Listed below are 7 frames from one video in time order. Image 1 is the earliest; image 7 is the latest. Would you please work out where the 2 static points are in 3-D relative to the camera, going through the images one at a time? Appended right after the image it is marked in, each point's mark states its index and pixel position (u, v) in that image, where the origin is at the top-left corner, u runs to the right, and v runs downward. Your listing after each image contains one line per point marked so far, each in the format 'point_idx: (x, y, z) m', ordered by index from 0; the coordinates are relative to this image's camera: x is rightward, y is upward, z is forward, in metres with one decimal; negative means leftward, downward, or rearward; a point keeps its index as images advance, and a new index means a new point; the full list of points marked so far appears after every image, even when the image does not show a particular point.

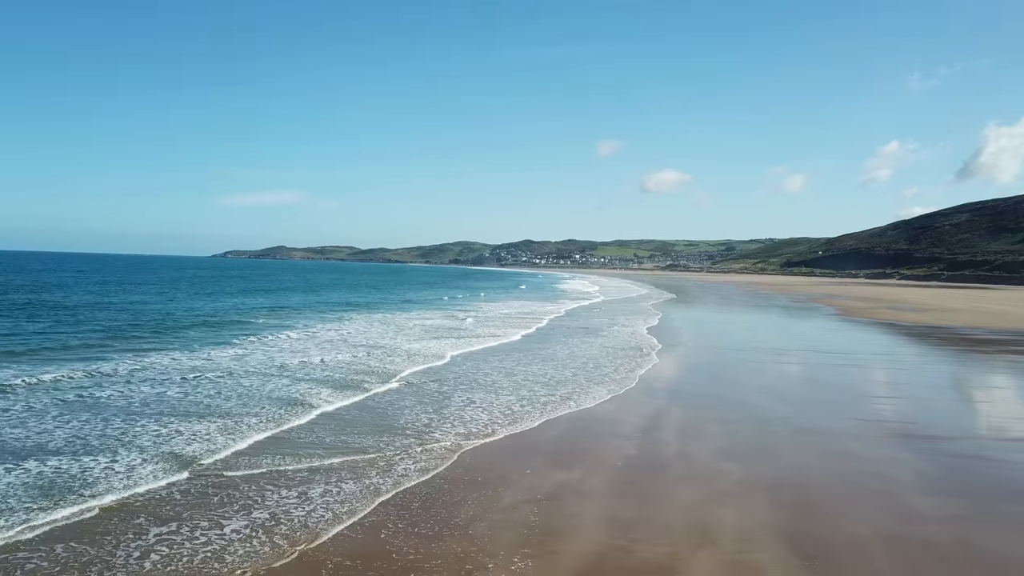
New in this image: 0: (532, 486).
0: (+0.2, -1.7, +6.9) m
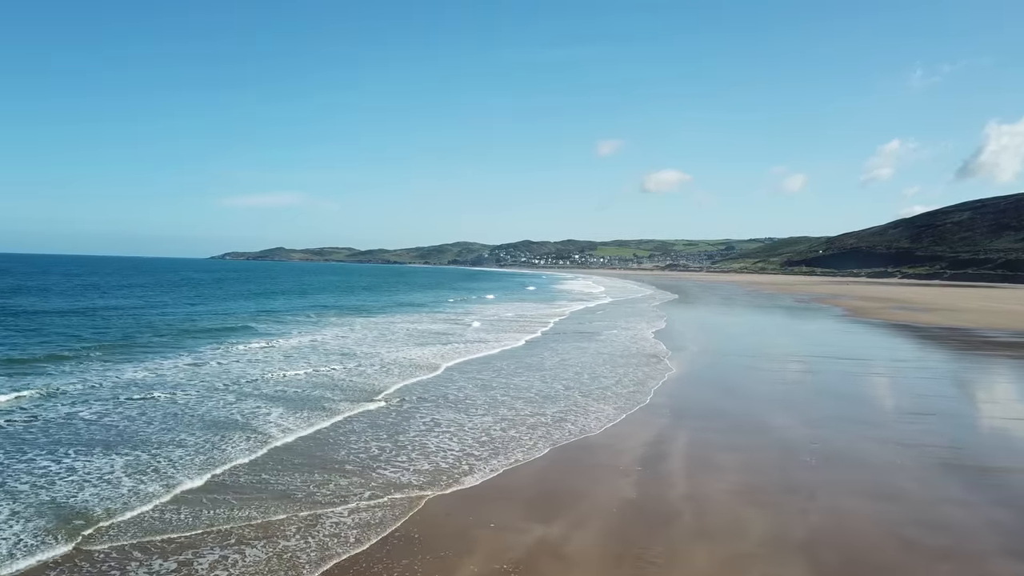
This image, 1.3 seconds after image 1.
0: (-0.1, -1.8, +5.3) m
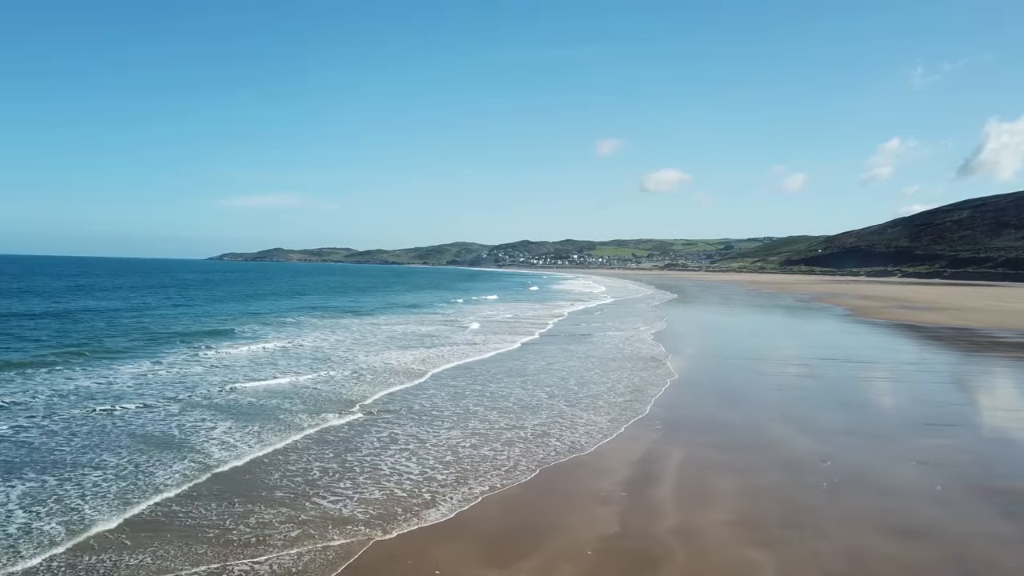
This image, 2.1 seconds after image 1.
0: (-0.4, -1.7, +4.3) m
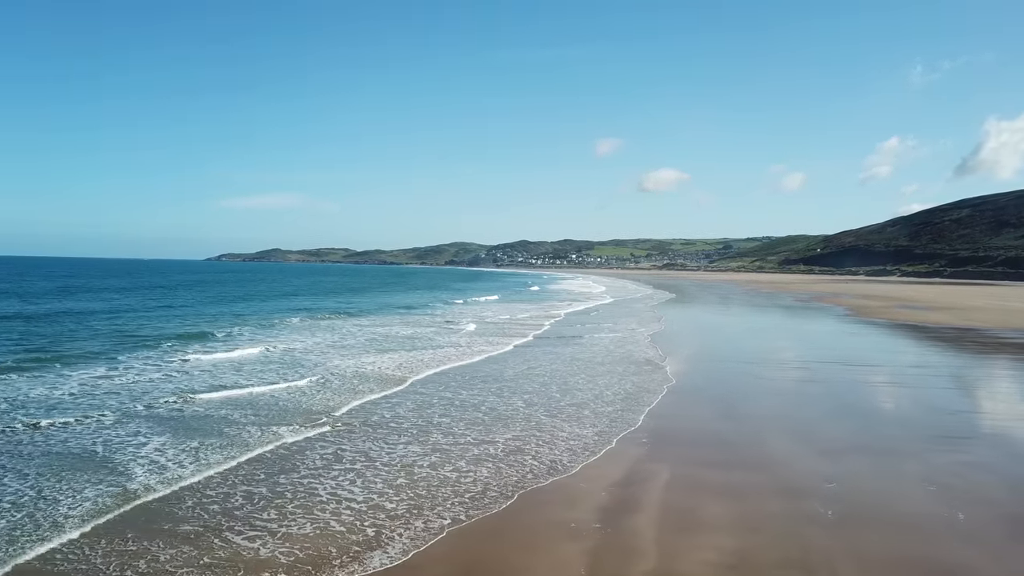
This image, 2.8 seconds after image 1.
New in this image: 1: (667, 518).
0: (-0.7, -1.7, +3.4) m
1: (+1.2, -1.7, +6.0) m
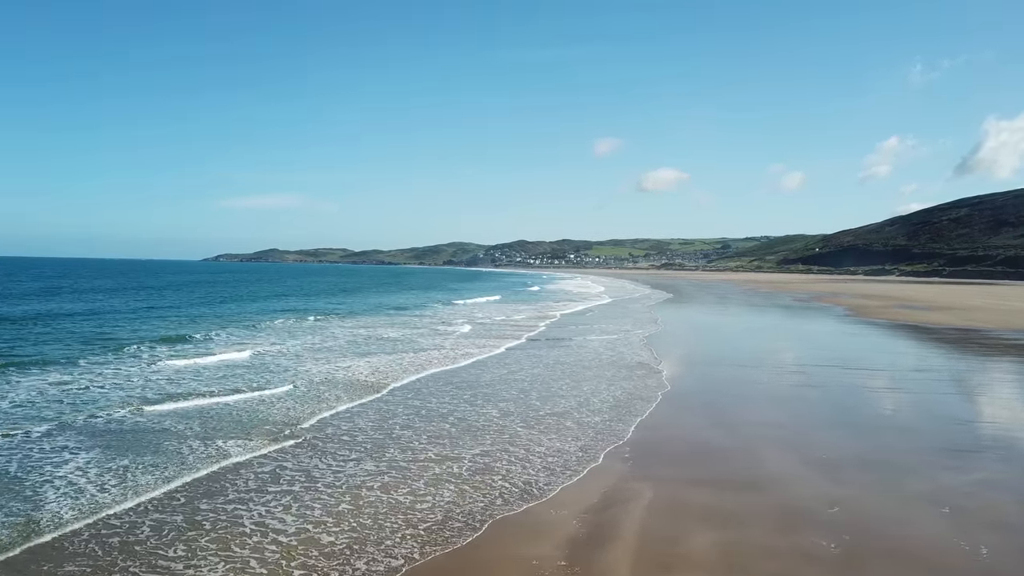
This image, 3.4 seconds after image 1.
0: (-1.0, -1.8, +2.6) m
1: (+0.9, -1.7, +5.2) m
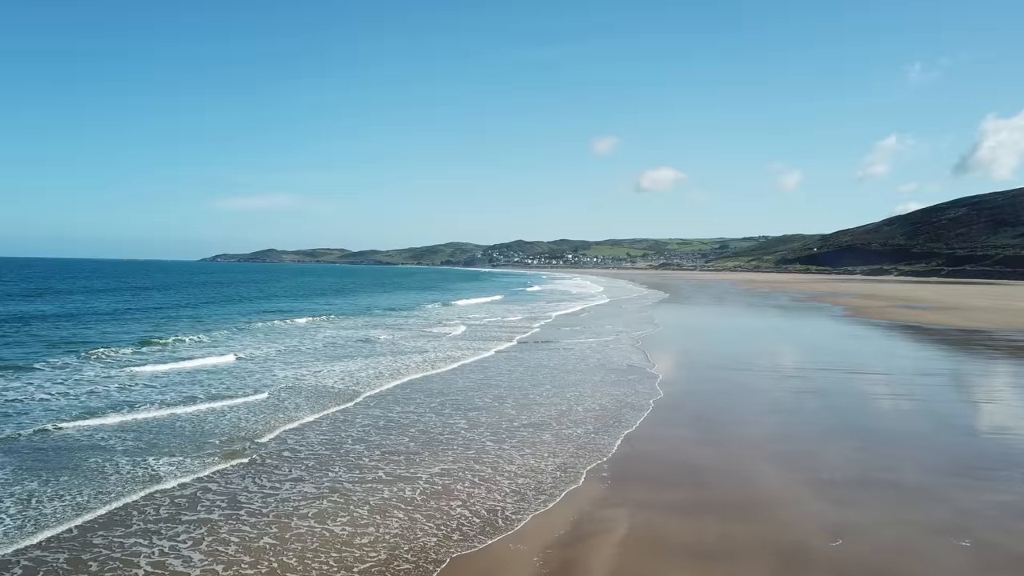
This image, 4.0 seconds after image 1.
0: (-1.3, -1.8, +1.8) m
1: (+0.6, -1.7, +4.4) m
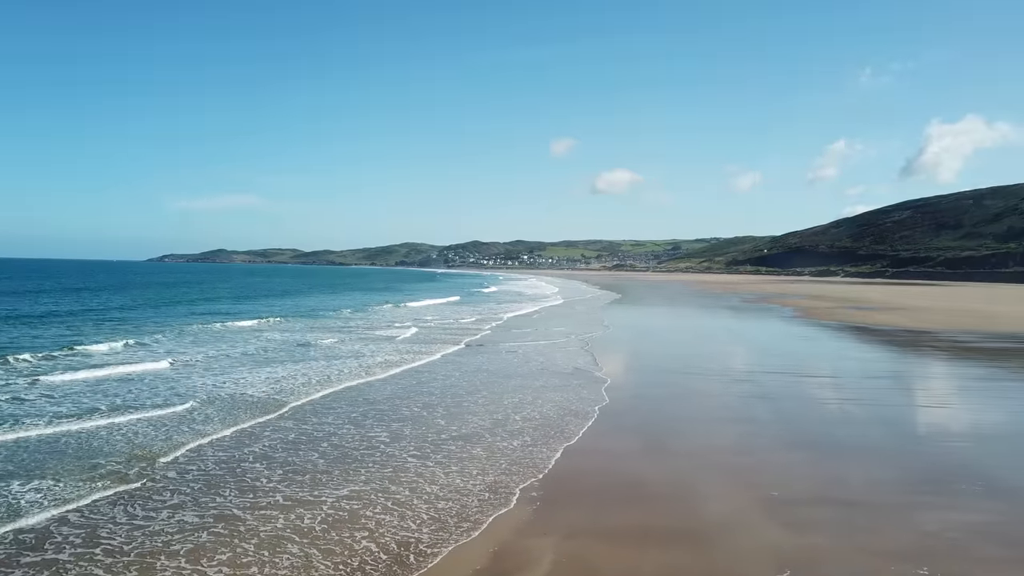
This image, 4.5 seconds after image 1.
0: (-1.6, -1.8, +1.0) m
1: (+0.1, -1.8, +3.7) m
